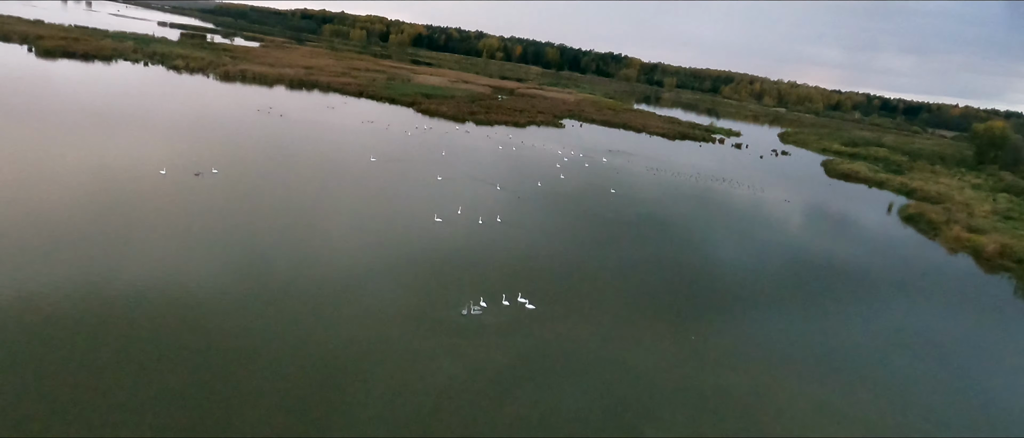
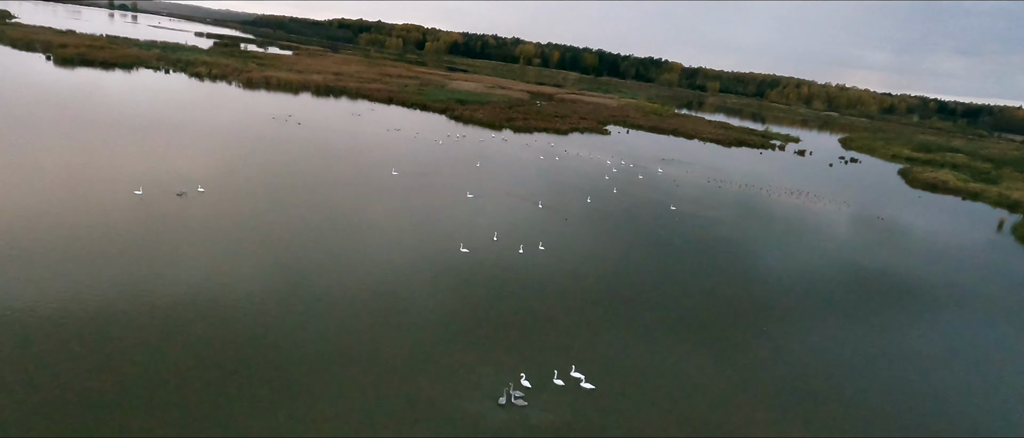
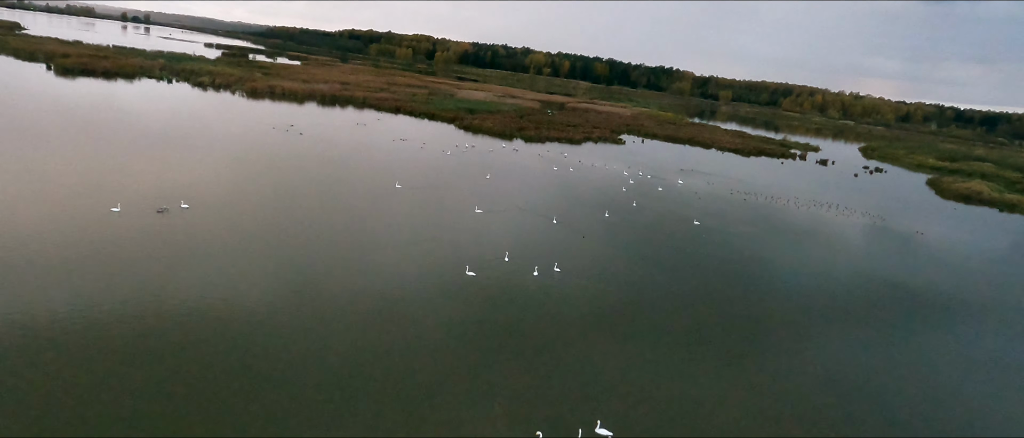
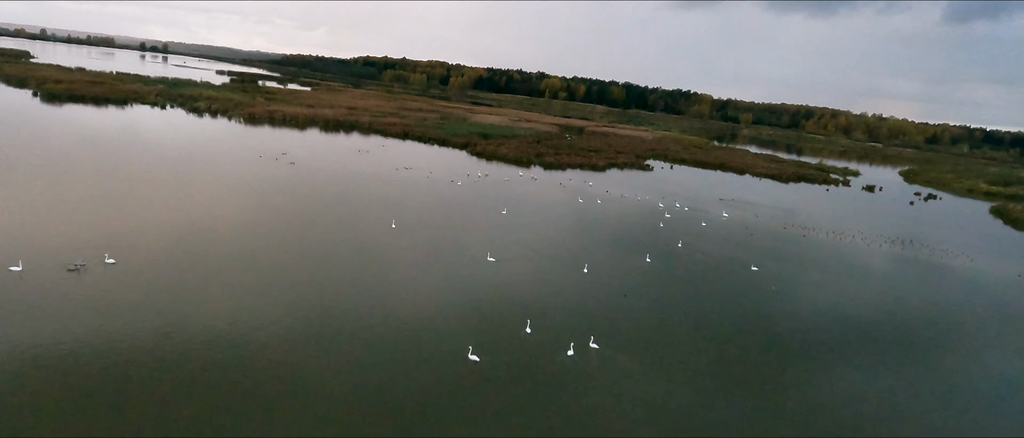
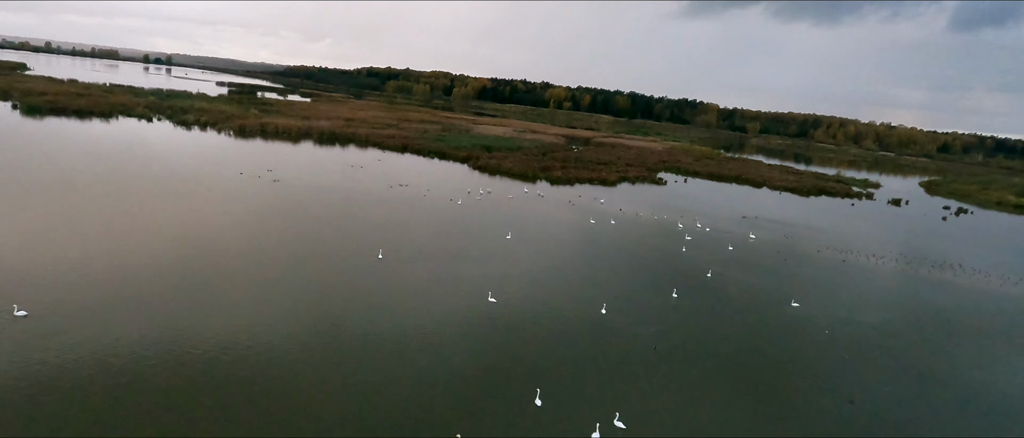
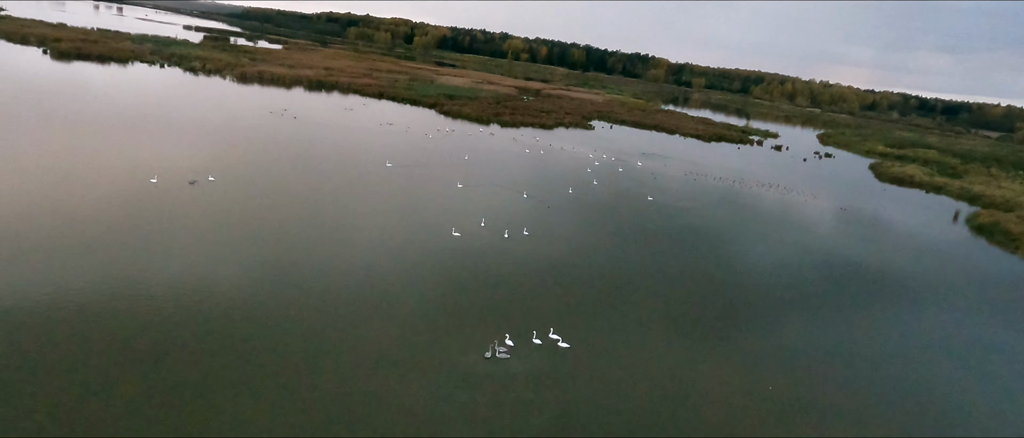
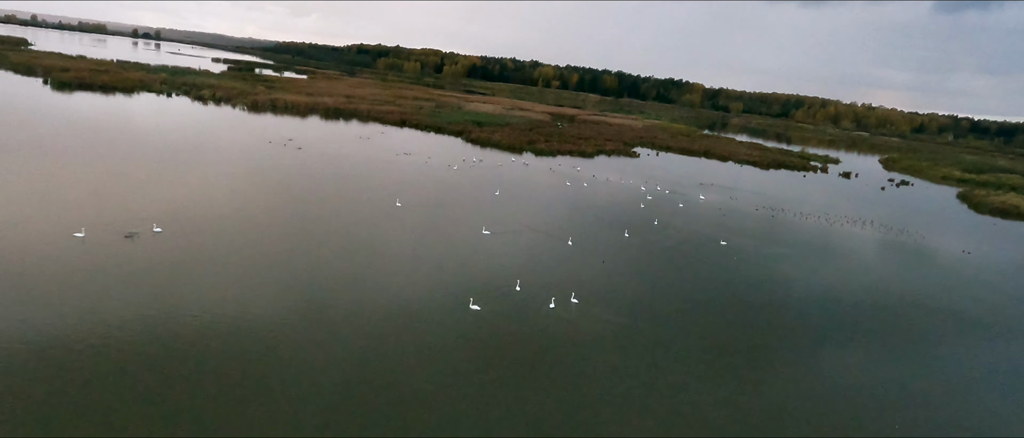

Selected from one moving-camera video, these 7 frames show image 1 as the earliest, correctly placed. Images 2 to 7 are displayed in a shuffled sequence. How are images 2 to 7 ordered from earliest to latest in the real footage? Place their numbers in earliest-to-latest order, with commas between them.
6, 2, 3, 7, 4, 5
